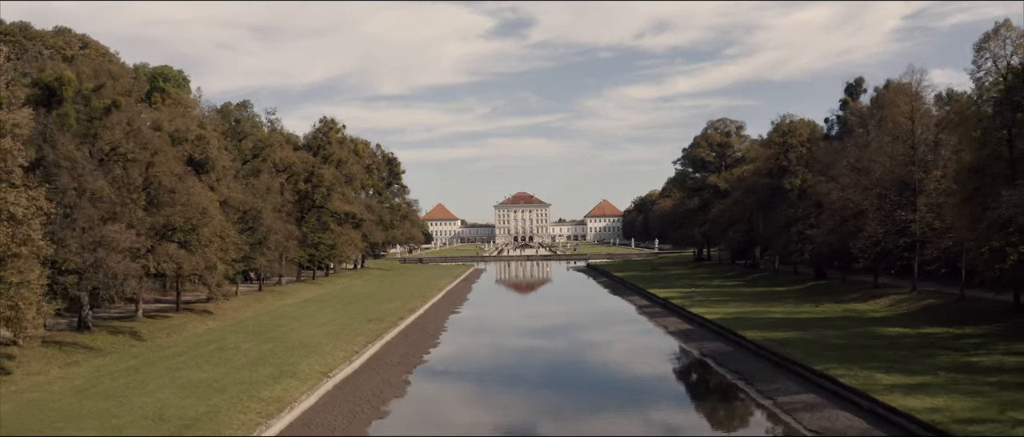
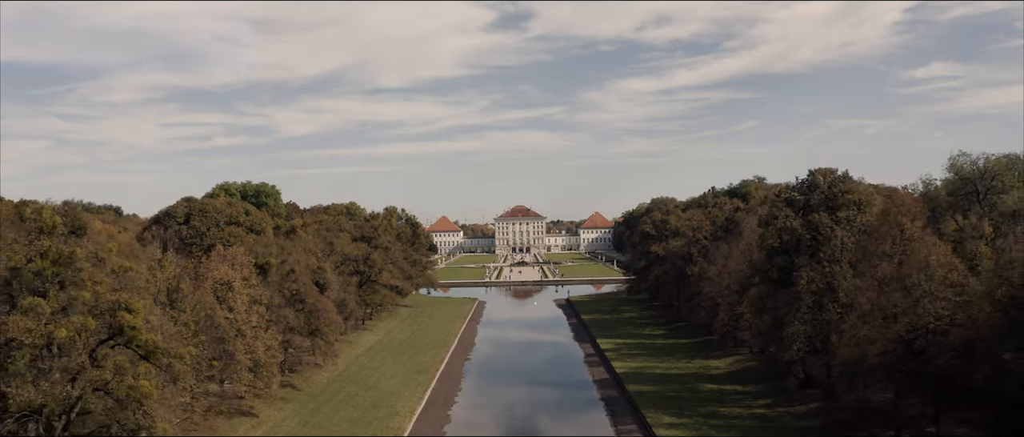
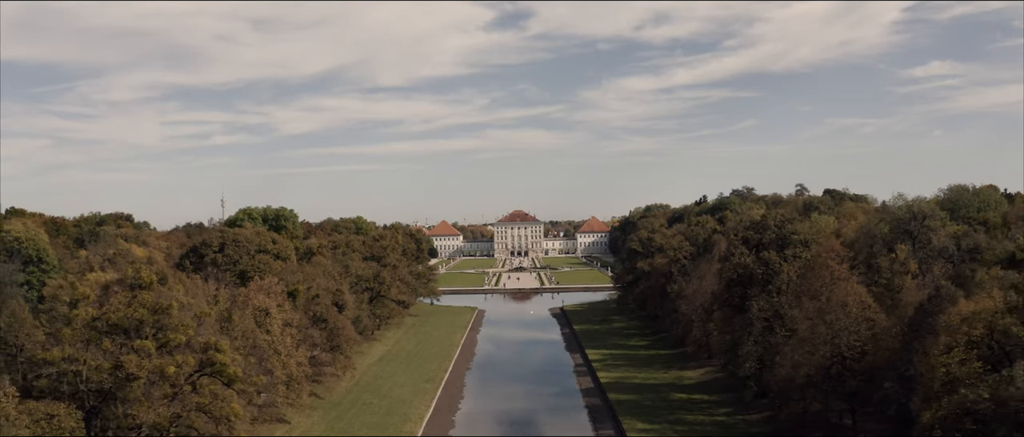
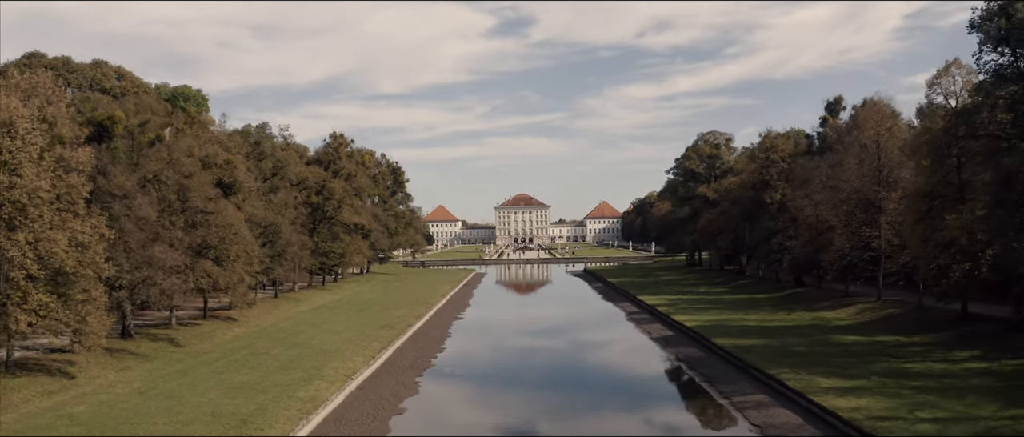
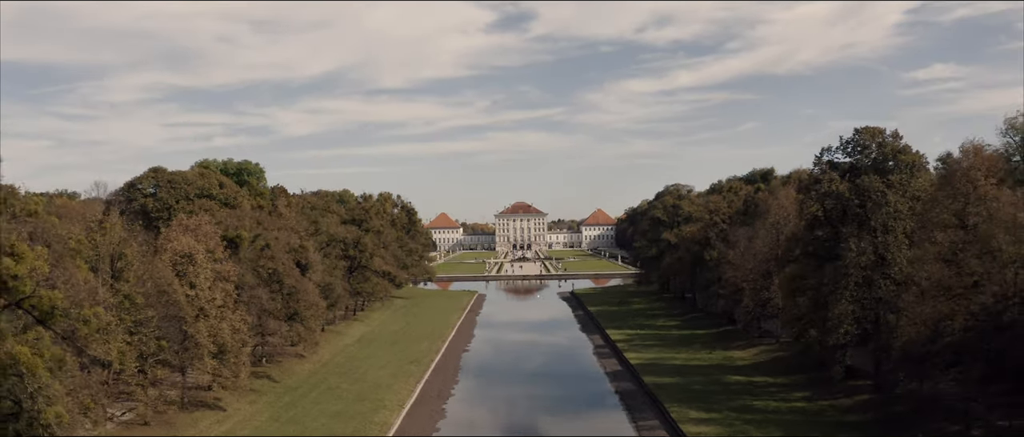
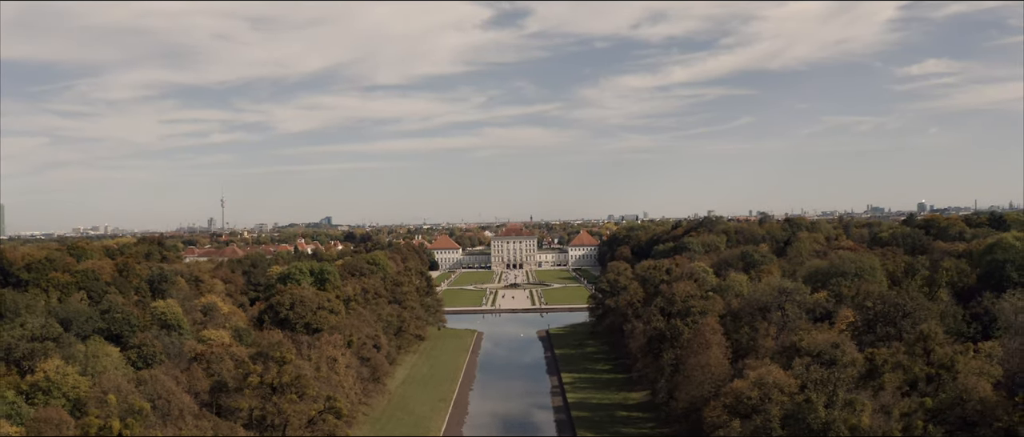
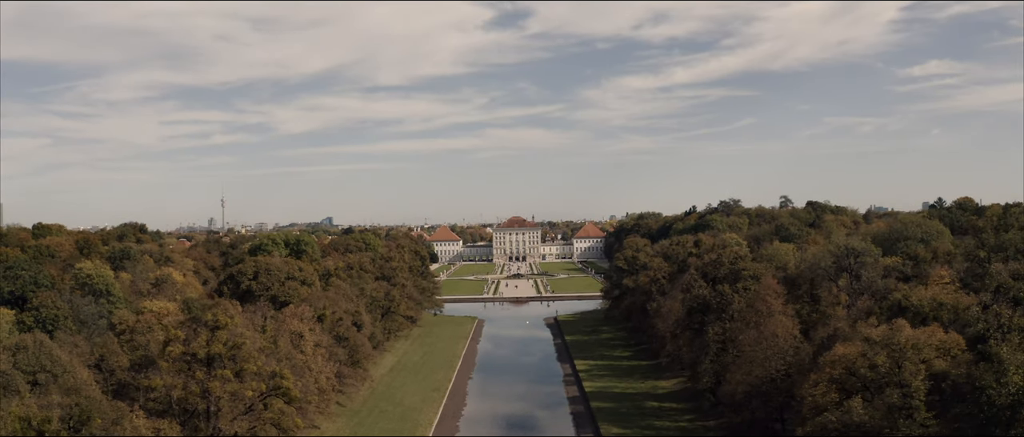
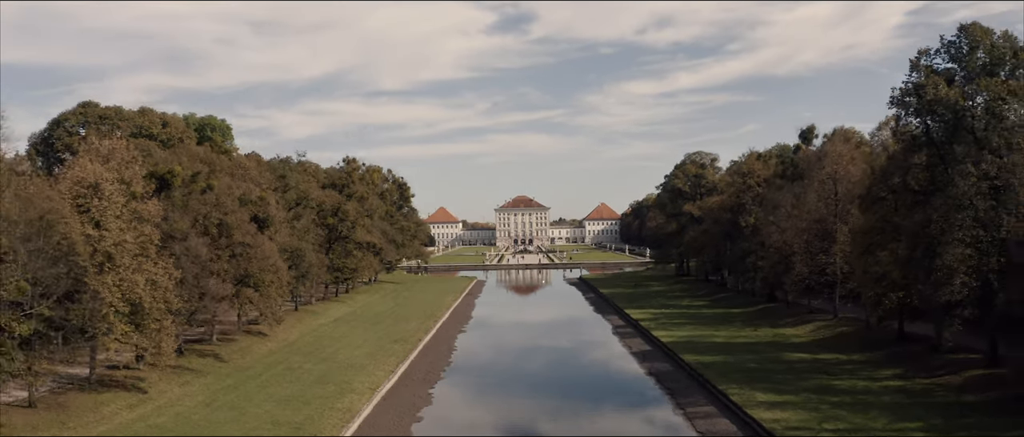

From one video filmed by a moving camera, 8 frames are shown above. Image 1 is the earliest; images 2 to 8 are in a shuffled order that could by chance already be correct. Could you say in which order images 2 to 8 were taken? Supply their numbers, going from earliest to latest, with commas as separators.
4, 8, 5, 2, 3, 7, 6
